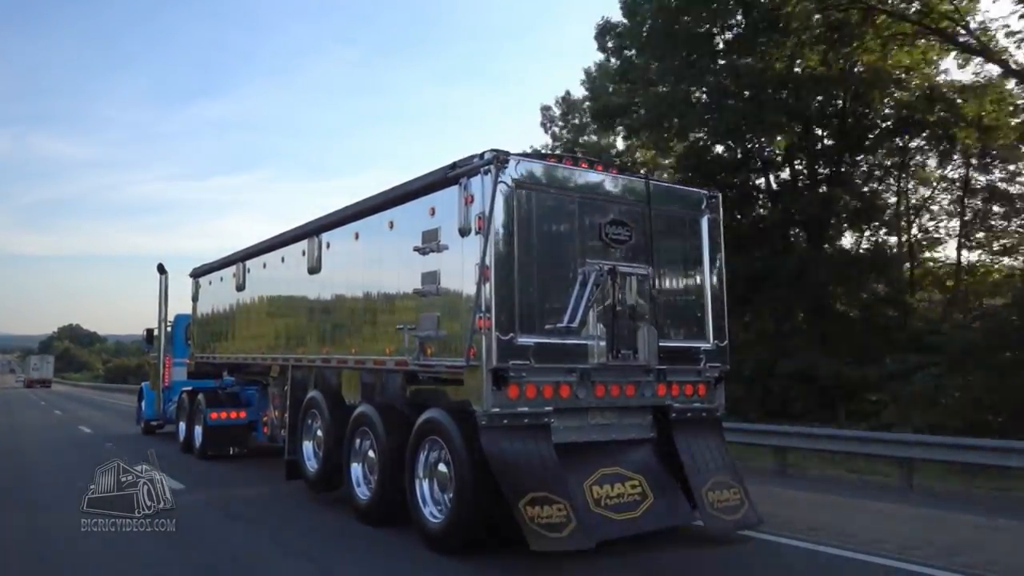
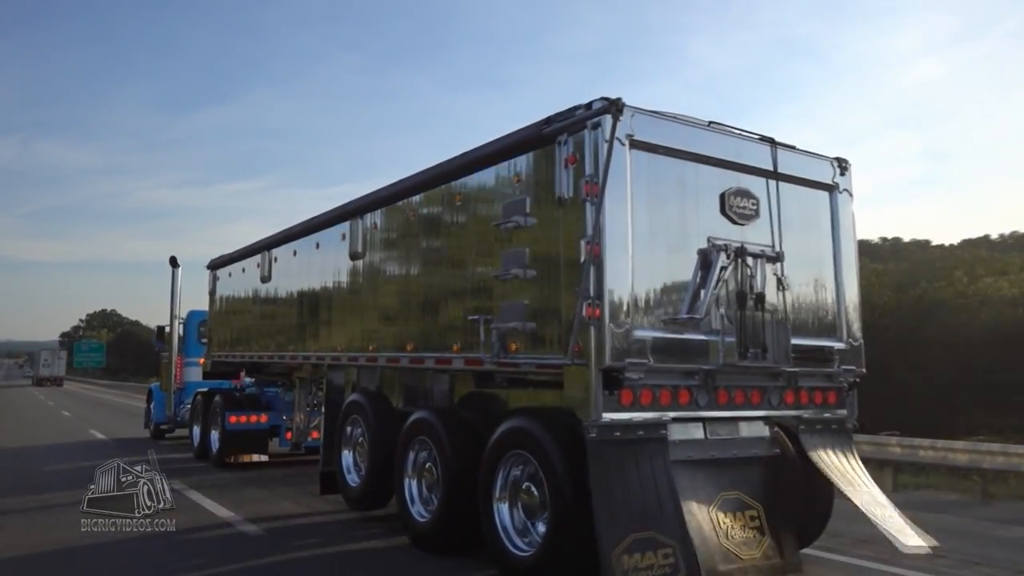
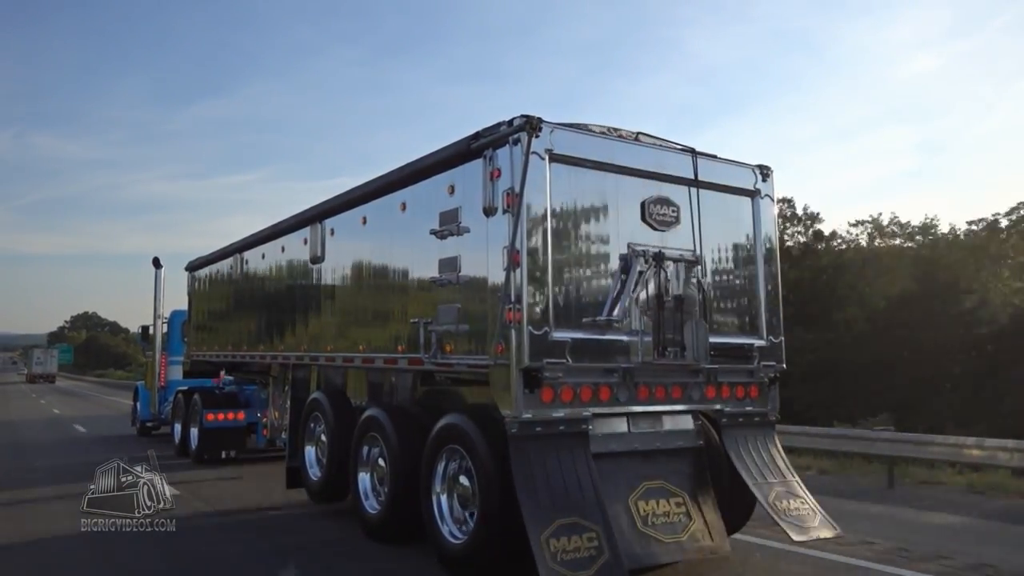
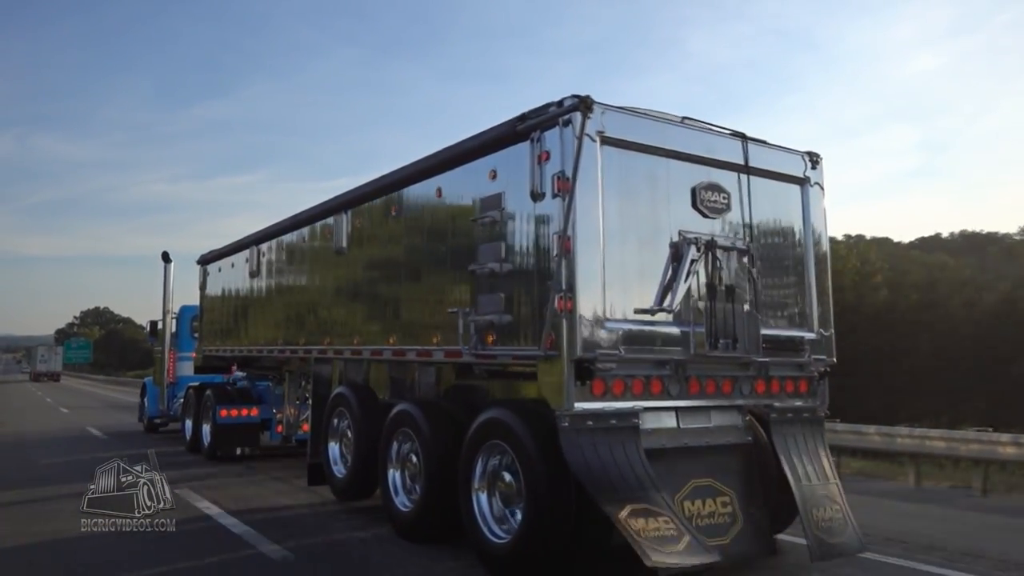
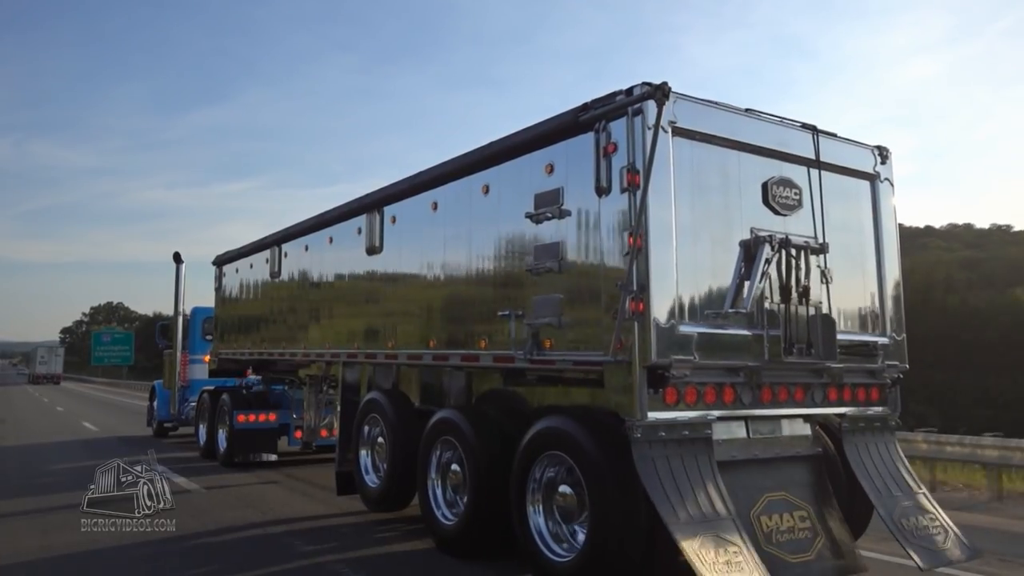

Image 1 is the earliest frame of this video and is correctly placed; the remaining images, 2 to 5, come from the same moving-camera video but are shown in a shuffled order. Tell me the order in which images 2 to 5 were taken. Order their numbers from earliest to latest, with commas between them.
3, 4, 2, 5
